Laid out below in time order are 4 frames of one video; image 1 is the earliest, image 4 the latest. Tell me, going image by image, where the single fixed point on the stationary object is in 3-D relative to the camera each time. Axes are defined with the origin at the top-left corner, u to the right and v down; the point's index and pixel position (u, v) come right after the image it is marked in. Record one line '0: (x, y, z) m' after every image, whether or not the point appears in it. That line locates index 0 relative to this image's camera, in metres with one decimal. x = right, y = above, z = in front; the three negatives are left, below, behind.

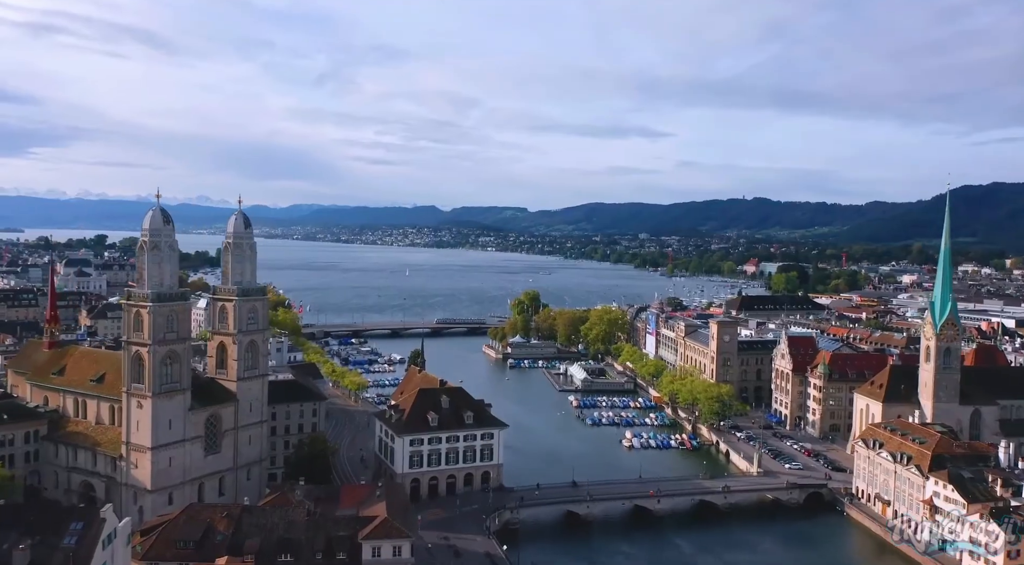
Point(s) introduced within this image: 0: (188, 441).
0: (-7.1, -3.5, +17.8) m
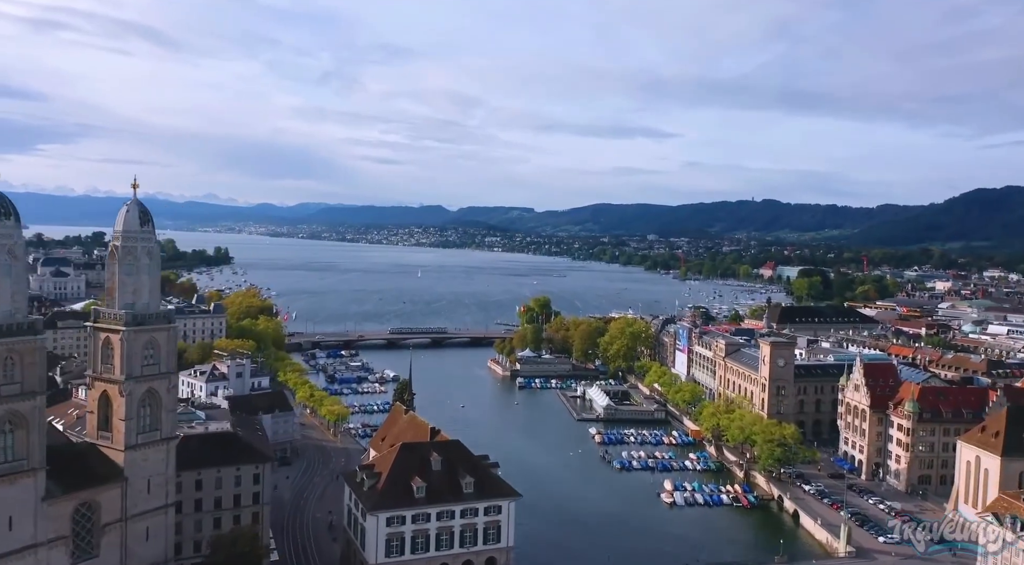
0: (-6.9, -3.9, +11.8) m
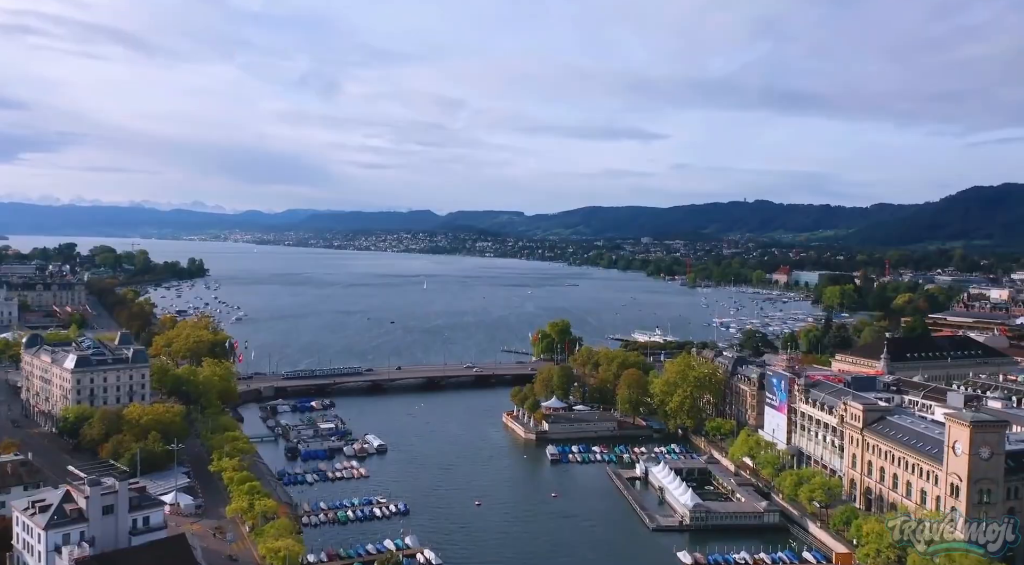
0: (-5.4, -5.1, +0.4) m
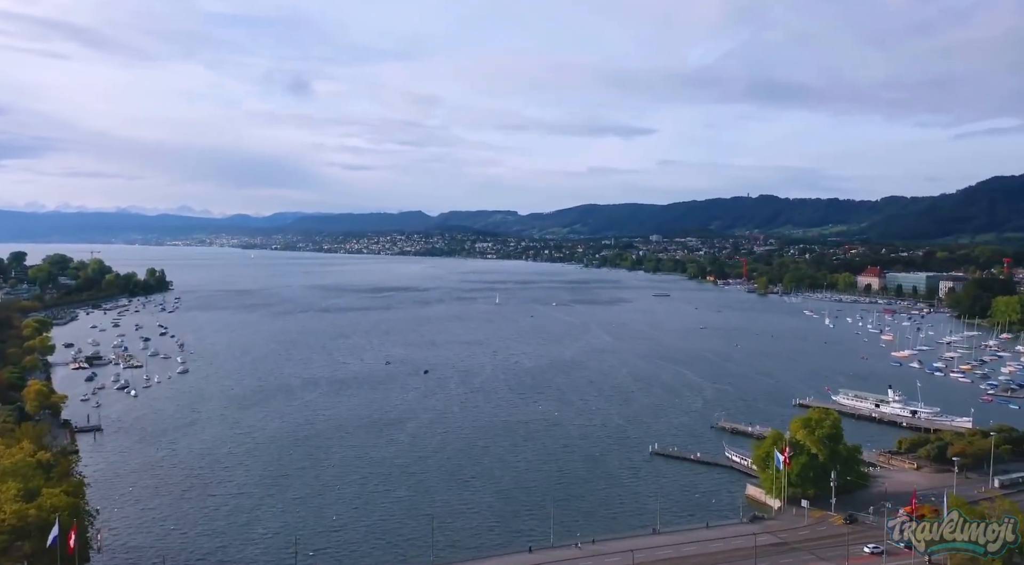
0: (+1.5, -6.7, -27.5) m
